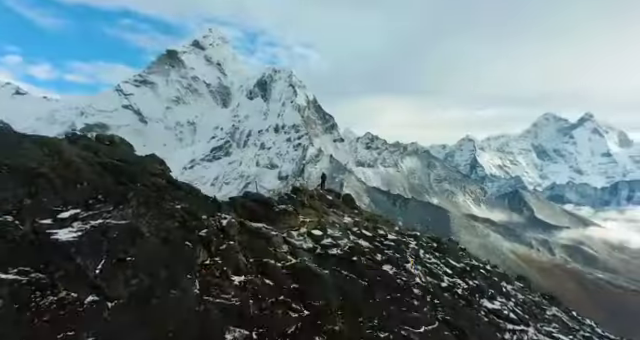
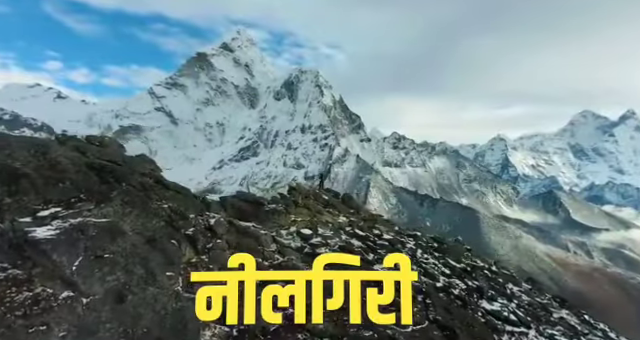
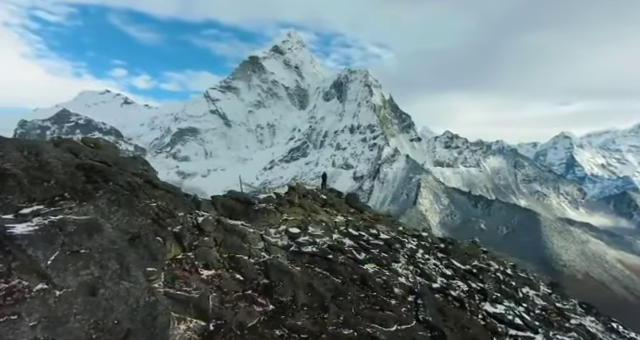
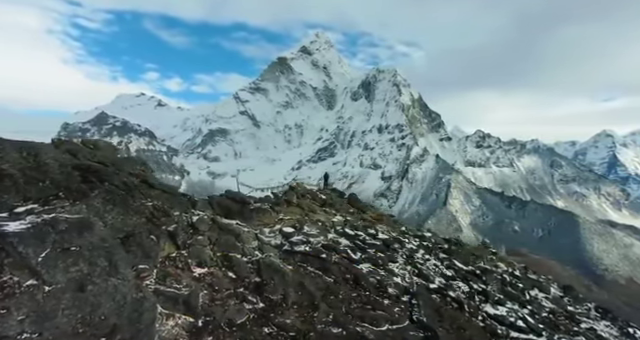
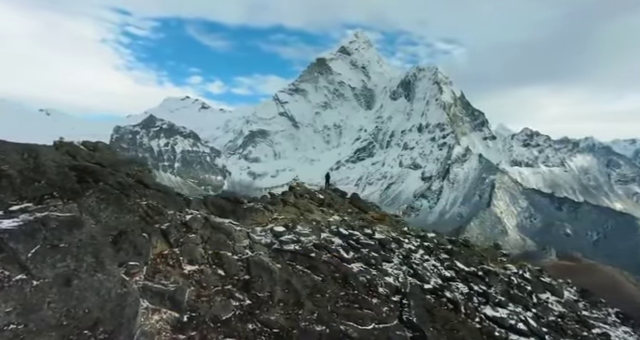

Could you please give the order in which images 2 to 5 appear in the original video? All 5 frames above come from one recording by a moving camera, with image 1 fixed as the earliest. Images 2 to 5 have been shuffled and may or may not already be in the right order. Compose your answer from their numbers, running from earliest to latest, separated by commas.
2, 3, 4, 5
